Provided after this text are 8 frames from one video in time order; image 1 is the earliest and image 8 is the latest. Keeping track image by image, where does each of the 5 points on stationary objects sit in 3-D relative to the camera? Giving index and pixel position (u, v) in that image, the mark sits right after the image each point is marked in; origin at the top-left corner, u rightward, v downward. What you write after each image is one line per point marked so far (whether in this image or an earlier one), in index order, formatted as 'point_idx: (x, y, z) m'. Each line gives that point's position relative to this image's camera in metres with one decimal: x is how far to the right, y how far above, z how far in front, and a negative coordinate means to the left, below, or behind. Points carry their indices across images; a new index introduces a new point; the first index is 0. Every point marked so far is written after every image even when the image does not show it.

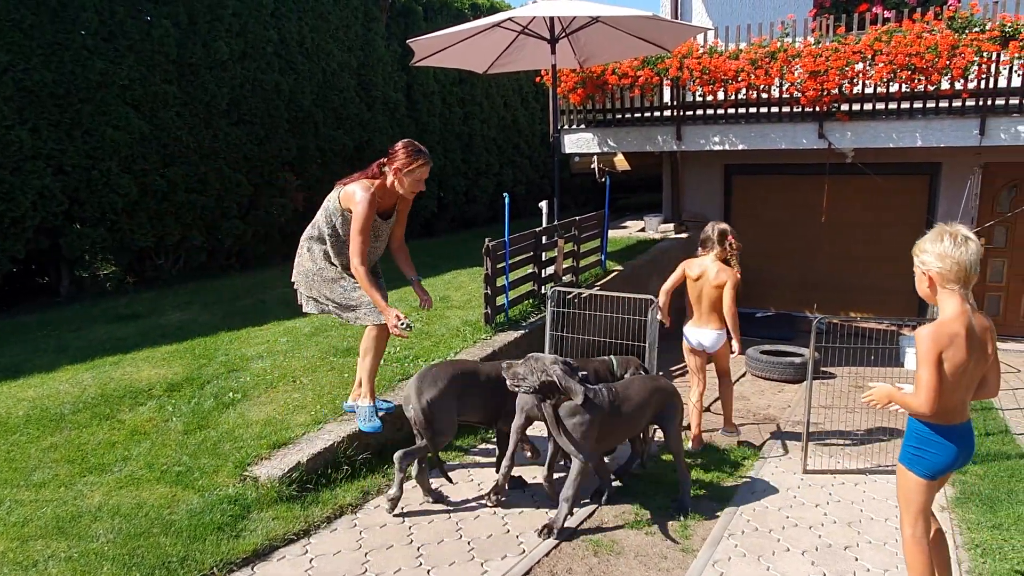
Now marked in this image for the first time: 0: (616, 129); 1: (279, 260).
0: (+1.6, +2.4, +10.9) m
1: (-3.4, +0.4, +10.5) m
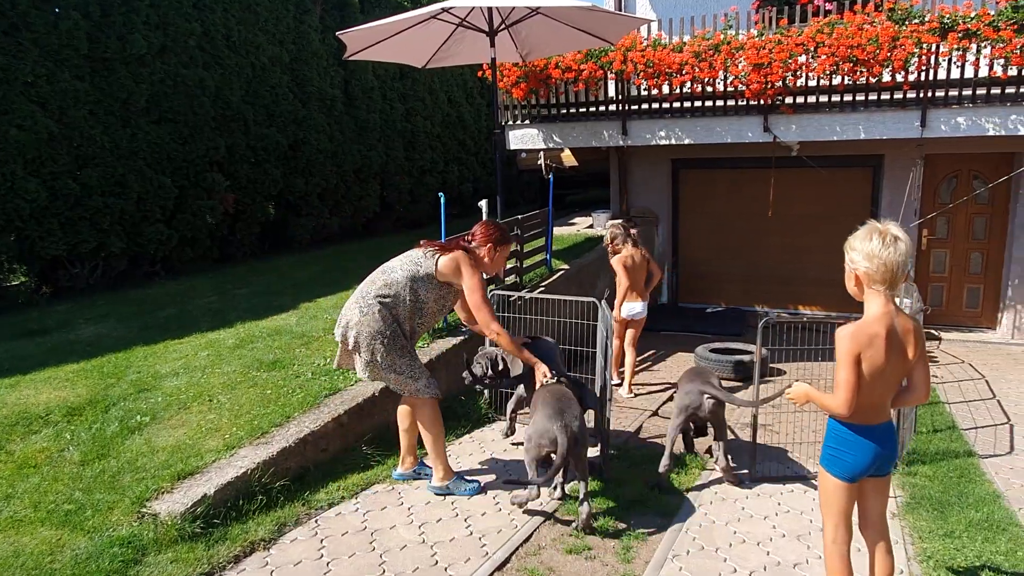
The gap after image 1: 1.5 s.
0: (+0.7, +2.4, +10.6) m
1: (-4.1, +0.3, +9.9) m
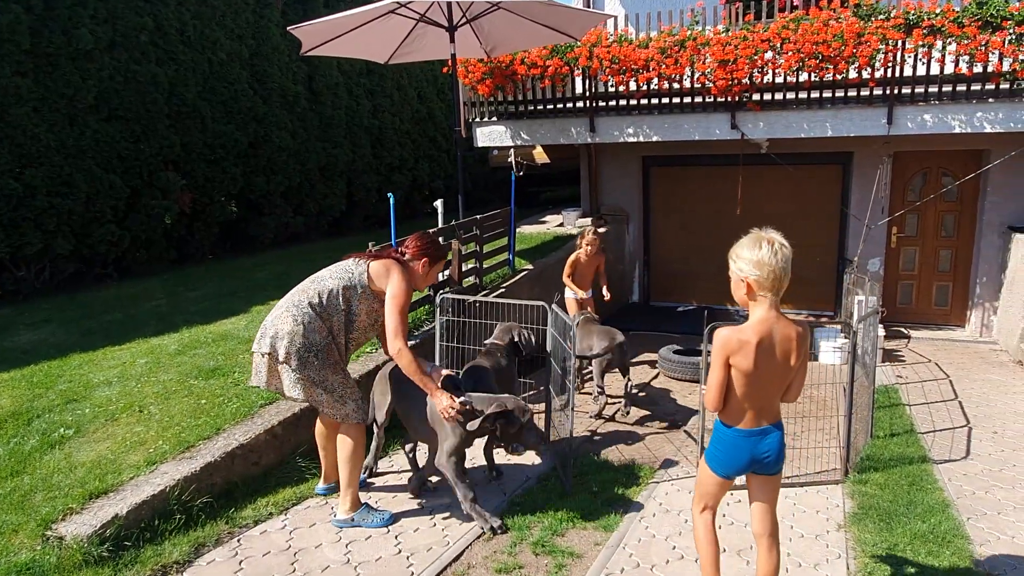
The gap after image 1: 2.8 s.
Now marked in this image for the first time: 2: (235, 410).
0: (+0.3, +2.4, +10.5) m
1: (-4.6, +0.3, +9.7) m
2: (-1.8, -0.8, +4.8) m
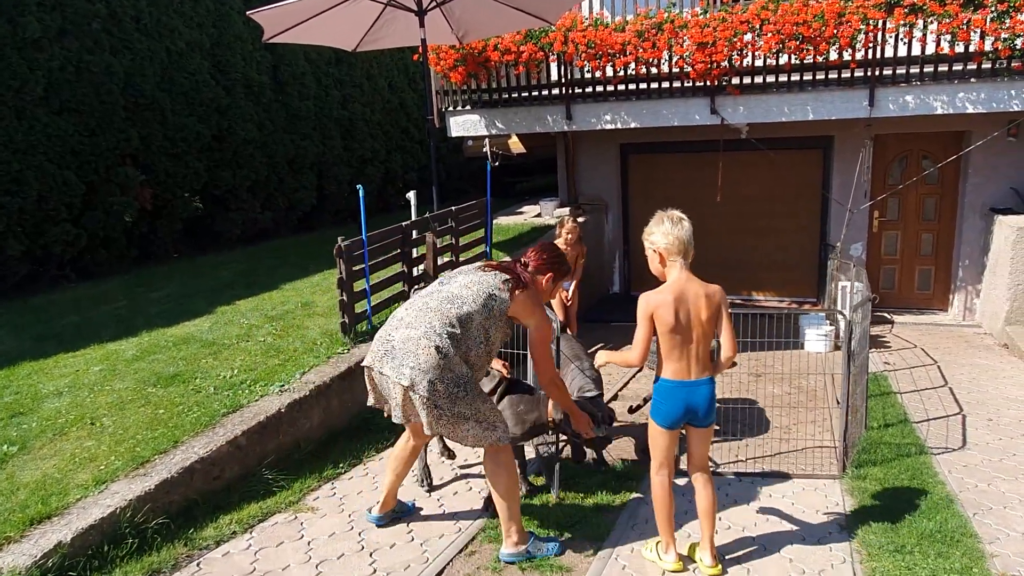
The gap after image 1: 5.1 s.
0: (-0.1, +2.5, +10.2) m
1: (-4.9, +0.3, +9.3) m
2: (-1.9, -0.8, +4.4) m
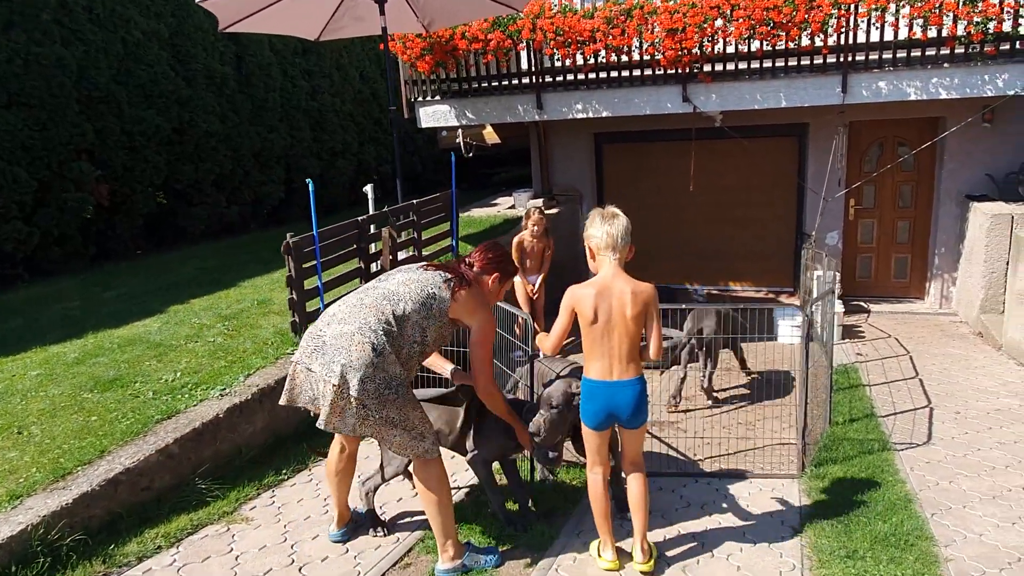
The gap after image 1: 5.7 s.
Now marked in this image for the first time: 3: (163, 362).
0: (-0.5, +2.6, +10.0) m
1: (-5.3, +0.3, +9.0) m
2: (-2.2, -0.8, +4.2) m
3: (-2.6, -0.5, +5.4) m
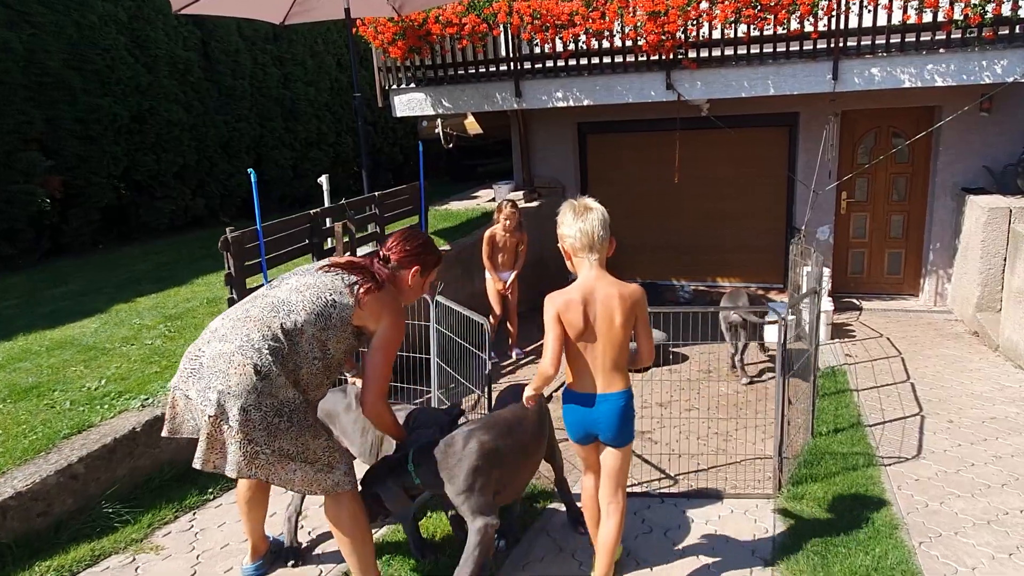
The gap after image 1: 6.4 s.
0: (-0.8, +2.6, +9.5) m
1: (-5.6, +0.3, +8.6) m
2: (-2.5, -0.8, +3.8) m
3: (-2.9, -0.5, +5.0) m
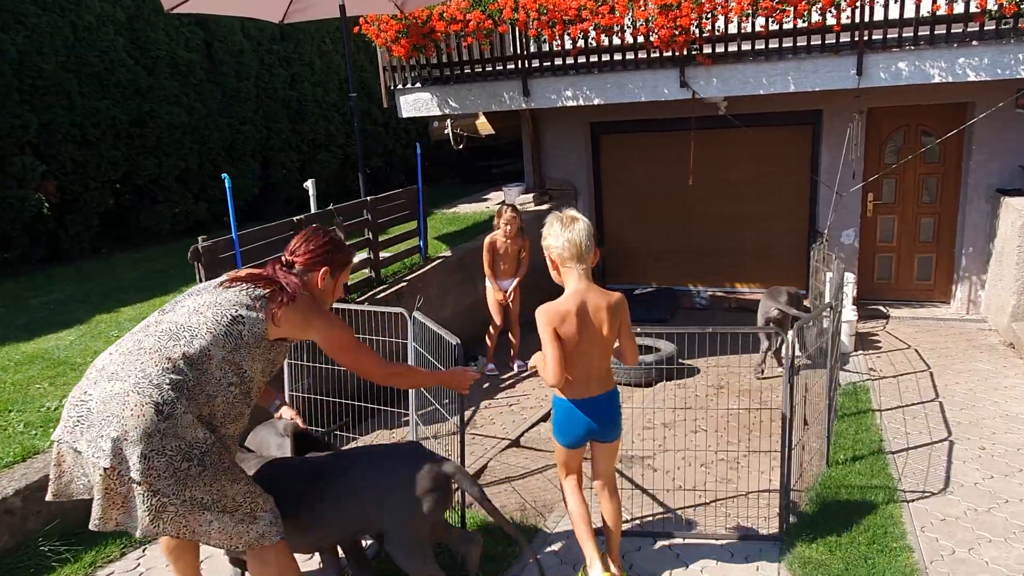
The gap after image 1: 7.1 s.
0: (-0.7, +2.5, +9.2) m
1: (-5.5, +0.3, +8.4) m
2: (-2.6, -0.9, +3.6) m
3: (-2.9, -0.6, +4.7) m
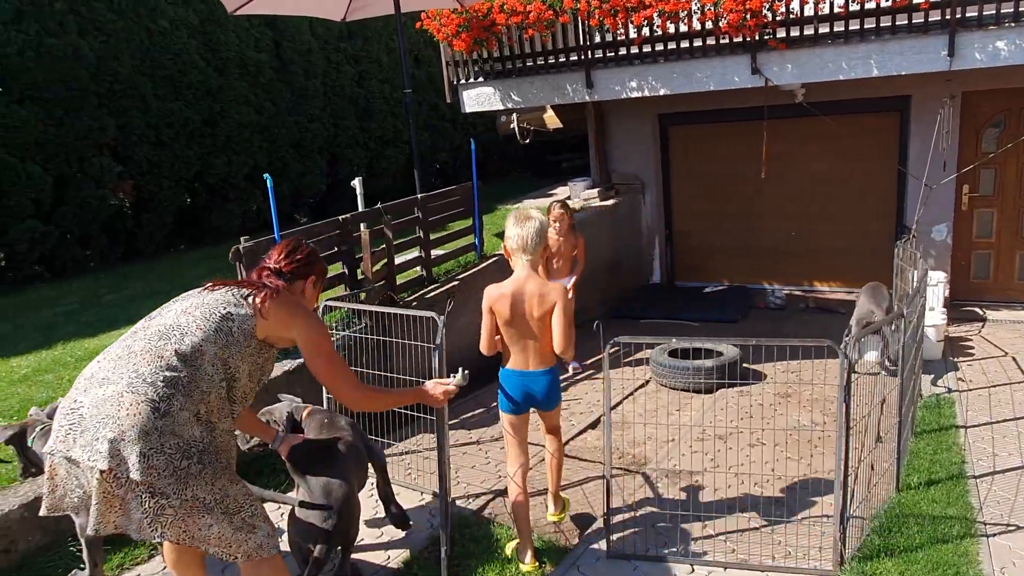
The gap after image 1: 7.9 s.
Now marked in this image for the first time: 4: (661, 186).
0: (0.0, +2.6, +9.0) m
1: (-4.8, +0.3, +8.8) m
2: (-2.5, -0.9, +3.7) m
3: (-2.7, -0.6, +4.8) m
4: (+2.0, +1.4, +9.8) m
